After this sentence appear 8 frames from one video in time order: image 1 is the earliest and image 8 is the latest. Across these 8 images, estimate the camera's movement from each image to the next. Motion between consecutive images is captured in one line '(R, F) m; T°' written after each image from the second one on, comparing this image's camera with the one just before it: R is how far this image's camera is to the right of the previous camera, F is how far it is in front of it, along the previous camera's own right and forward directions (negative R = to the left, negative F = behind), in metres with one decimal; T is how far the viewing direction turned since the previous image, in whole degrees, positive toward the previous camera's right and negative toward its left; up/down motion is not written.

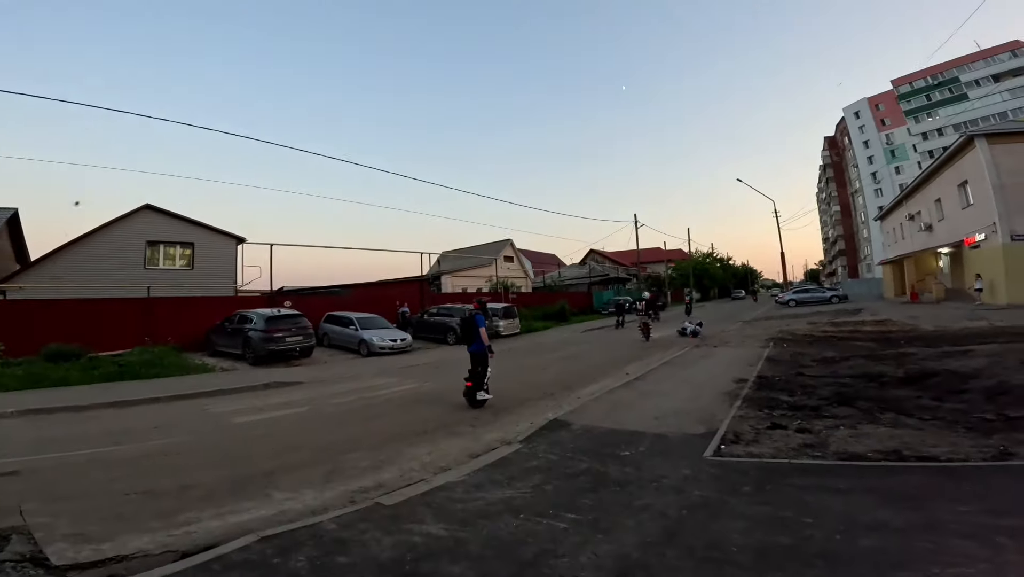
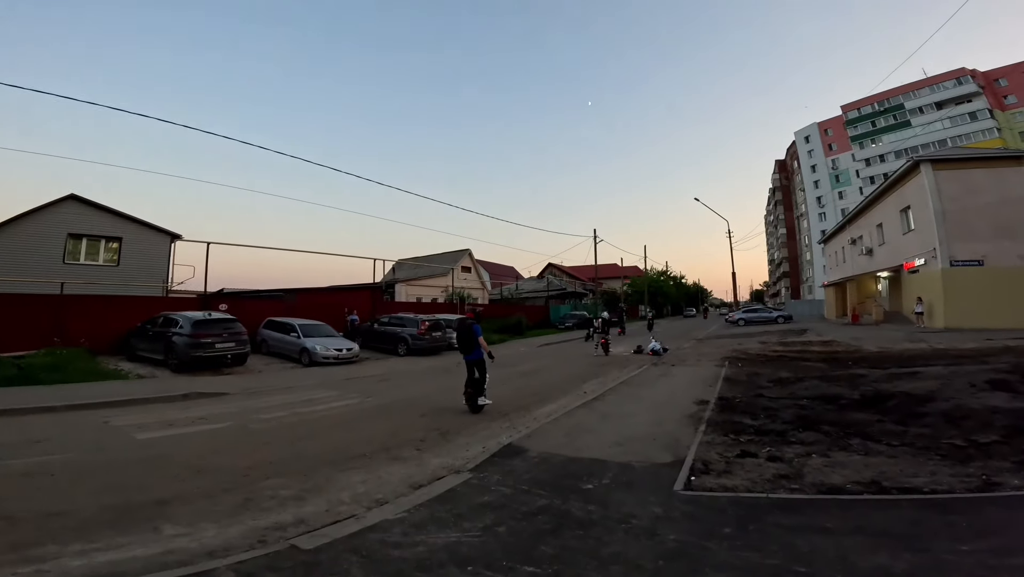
(0.0, +0.7) m; +5°
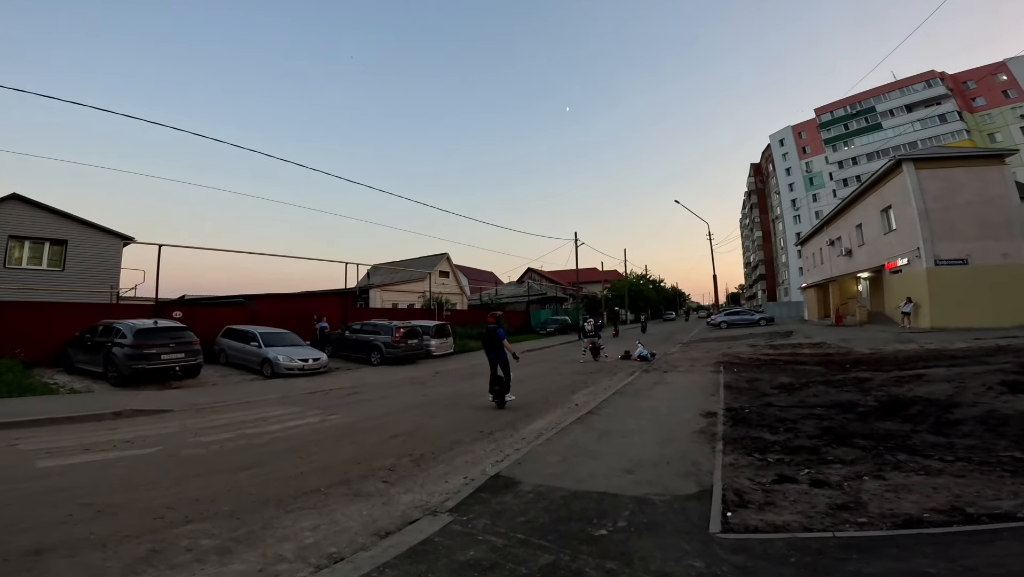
(-0.1, +1.1) m; +2°
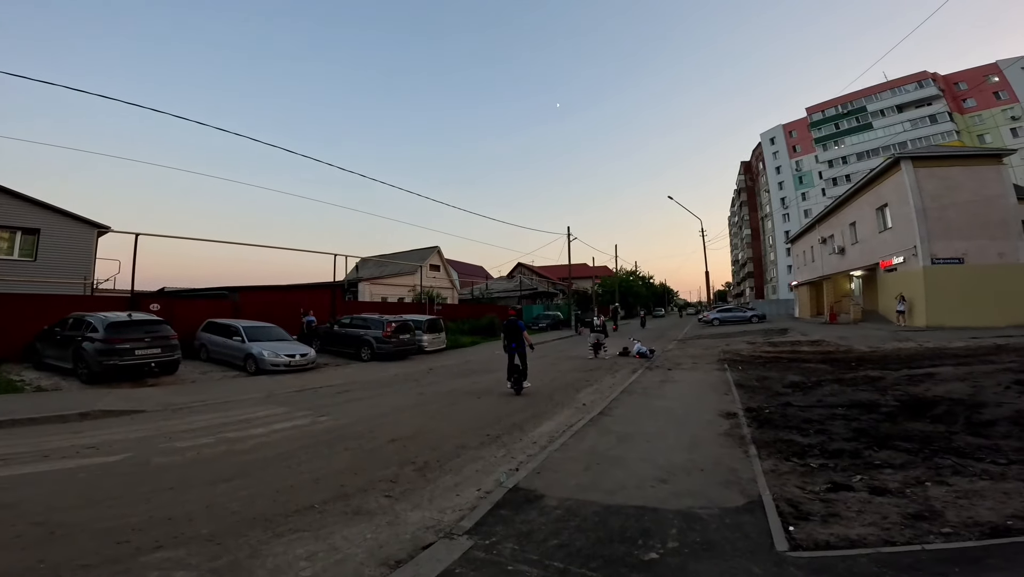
(-0.3, +0.6) m; +1°
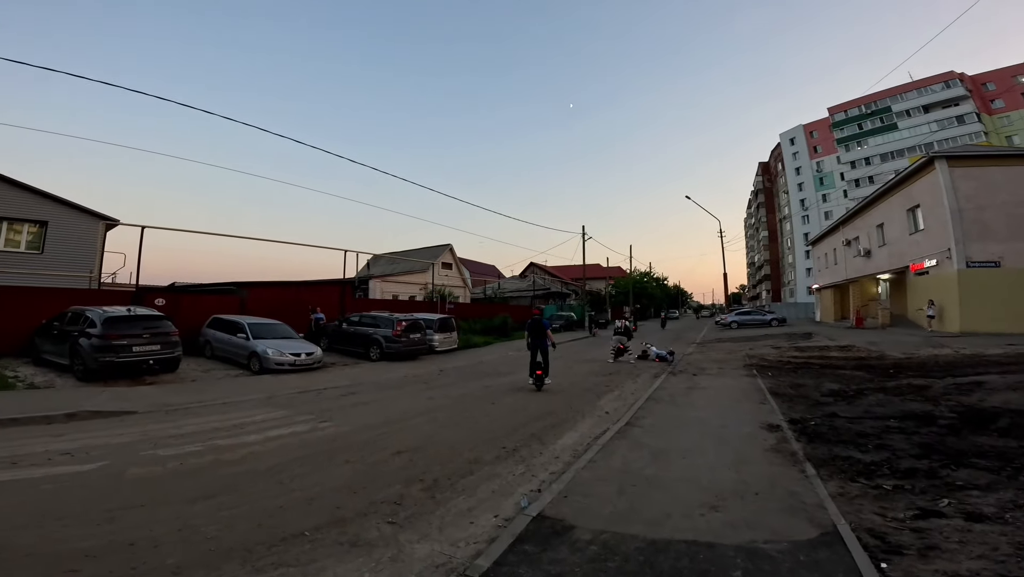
(-0.1, +0.7) m; -1°
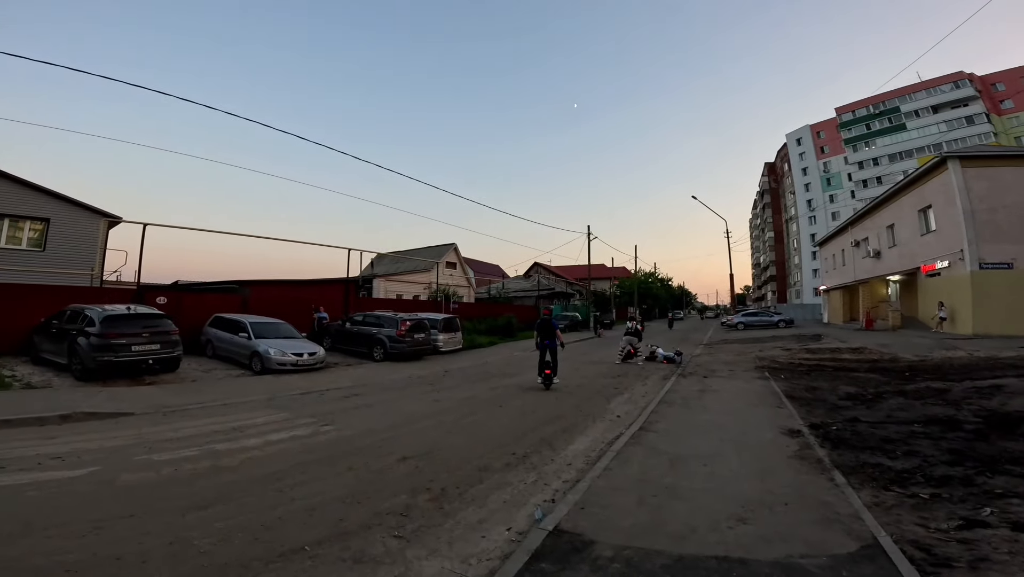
(-0.1, +0.3) m; 0°
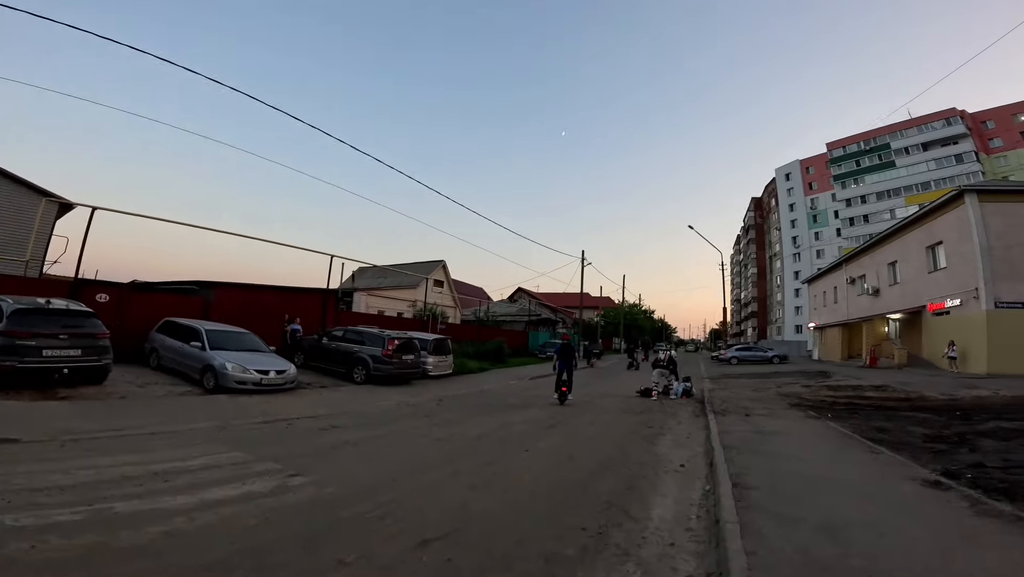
(-0.8, +2.0) m; +3°
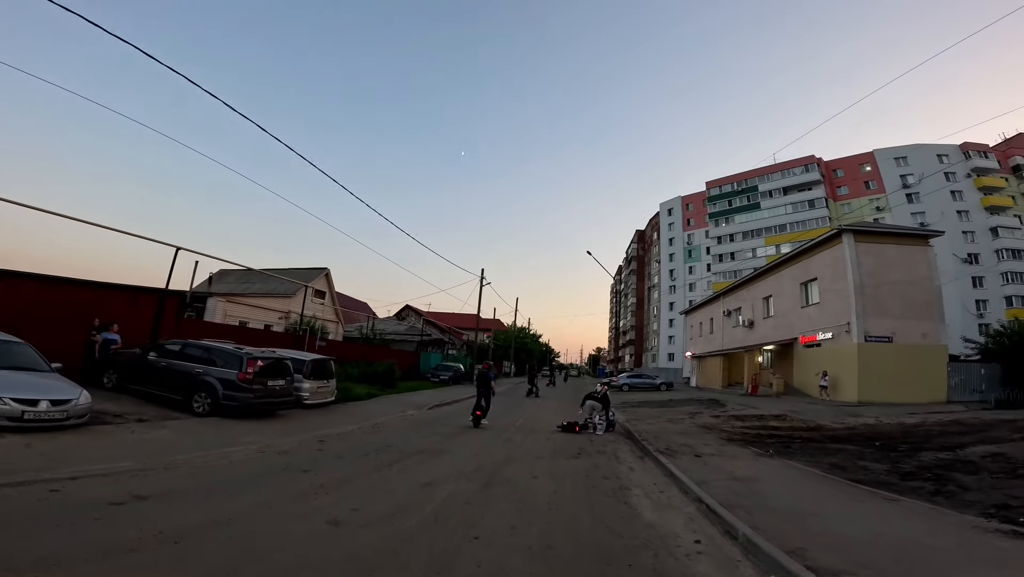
(-0.6, +2.5) m; +13°
